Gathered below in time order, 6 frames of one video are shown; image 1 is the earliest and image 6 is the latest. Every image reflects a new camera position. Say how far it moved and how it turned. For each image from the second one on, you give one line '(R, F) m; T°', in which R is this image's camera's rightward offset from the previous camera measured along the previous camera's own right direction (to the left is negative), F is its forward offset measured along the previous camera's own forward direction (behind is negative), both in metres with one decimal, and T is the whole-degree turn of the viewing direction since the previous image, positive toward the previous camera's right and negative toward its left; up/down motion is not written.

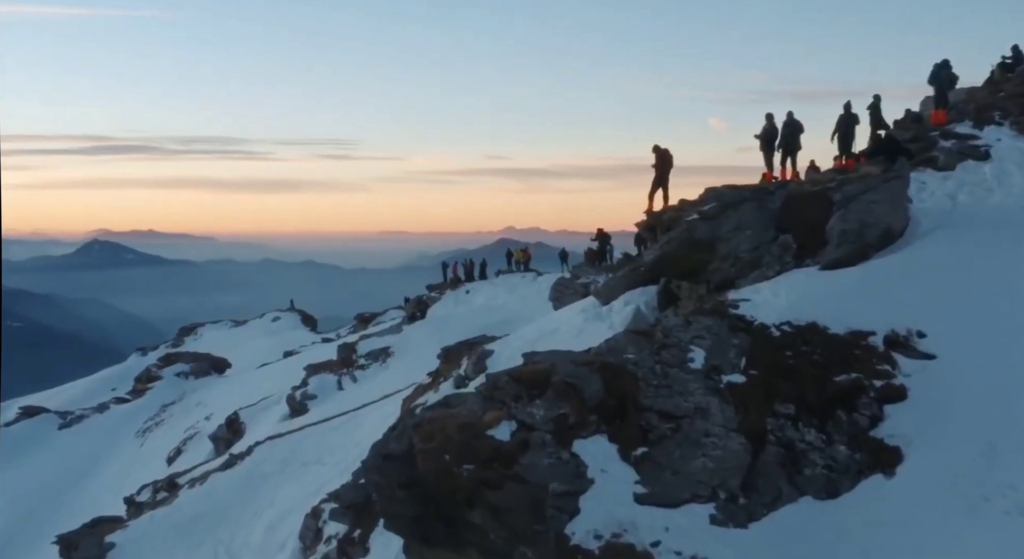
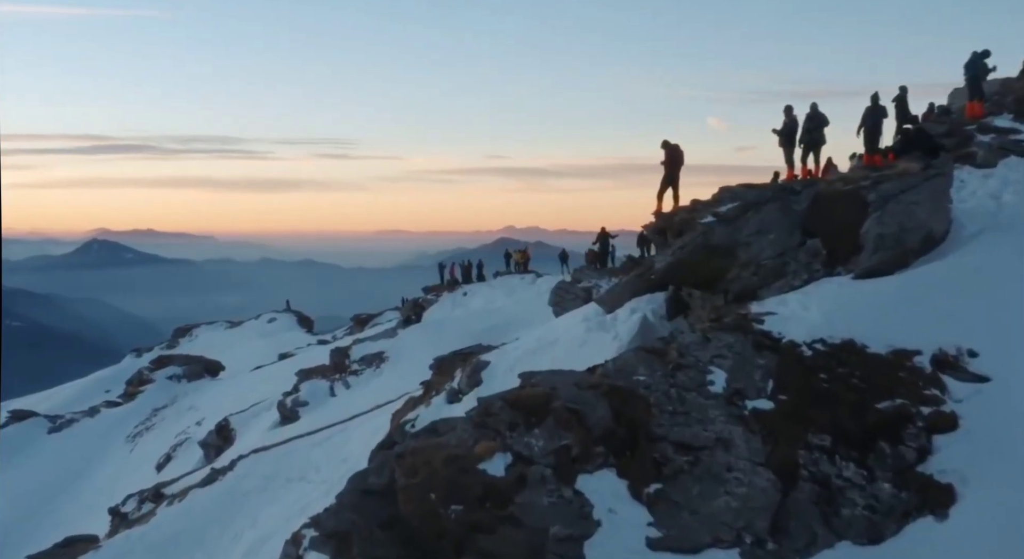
(0.0, +1.4) m; 0°
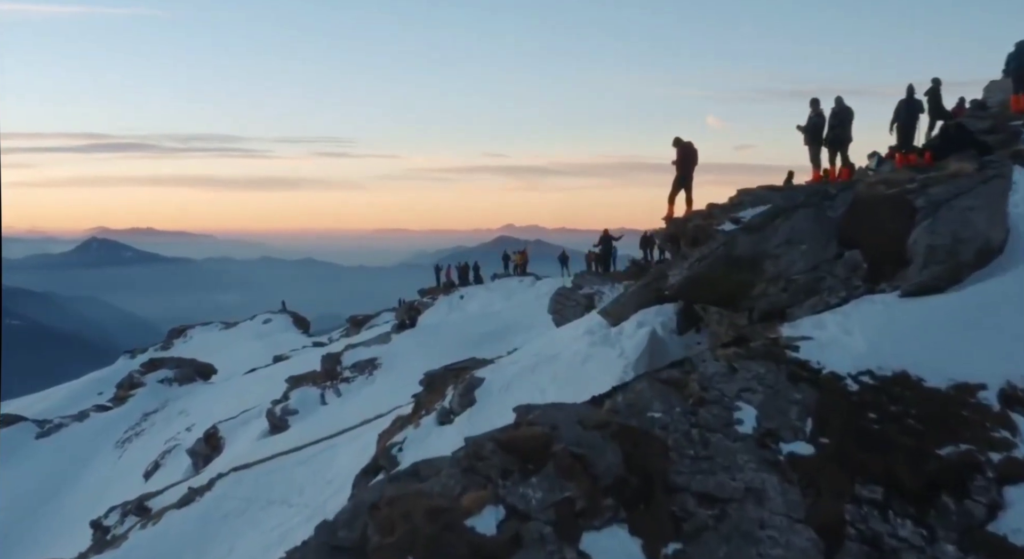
(+0.1, +1.5) m; 0°
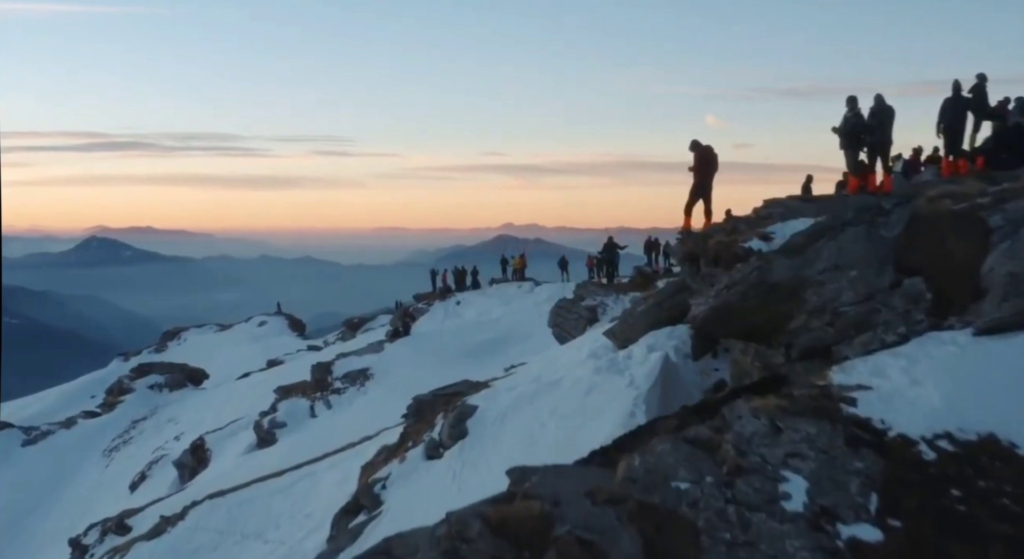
(0.0, +1.7) m; 0°
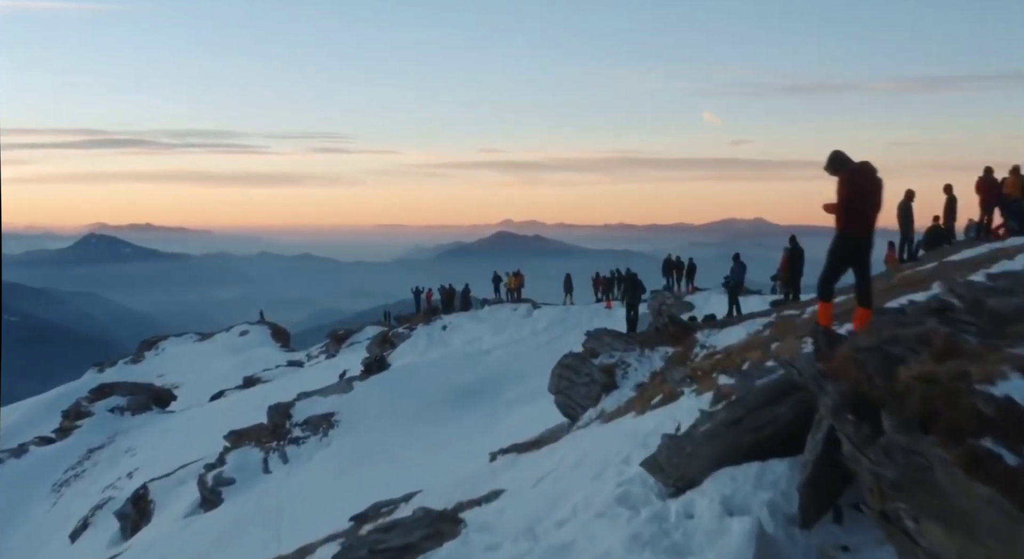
(+0.2, +6.1) m; 0°
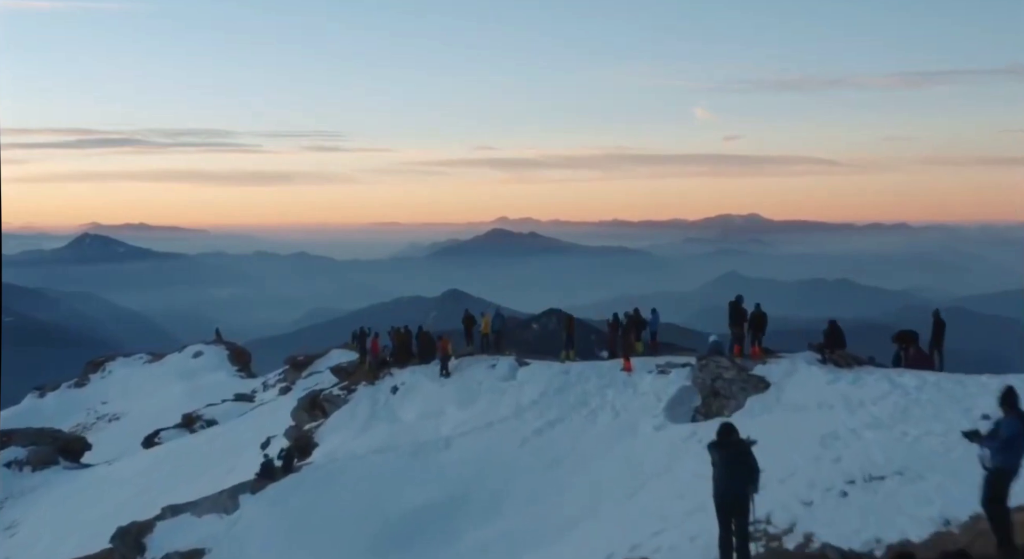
(+0.5, +11.2) m; 0°
